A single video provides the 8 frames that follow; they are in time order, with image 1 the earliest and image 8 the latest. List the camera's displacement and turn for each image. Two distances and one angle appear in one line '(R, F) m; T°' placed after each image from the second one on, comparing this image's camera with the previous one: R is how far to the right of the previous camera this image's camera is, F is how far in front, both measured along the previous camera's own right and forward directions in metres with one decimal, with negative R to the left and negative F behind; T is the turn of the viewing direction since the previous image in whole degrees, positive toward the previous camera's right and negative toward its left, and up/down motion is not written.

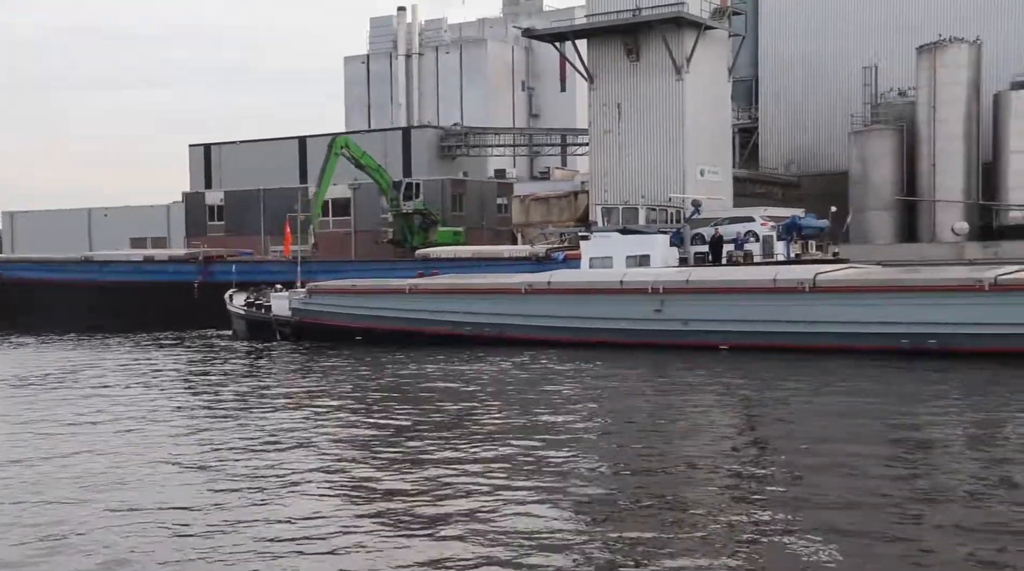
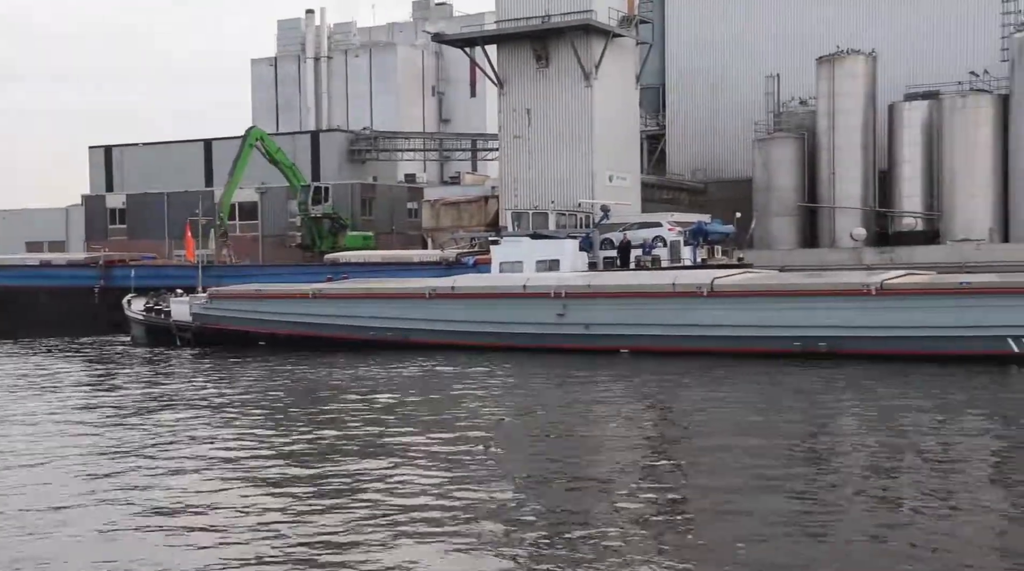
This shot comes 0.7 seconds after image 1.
(-0.5, -0.2) m; +4°
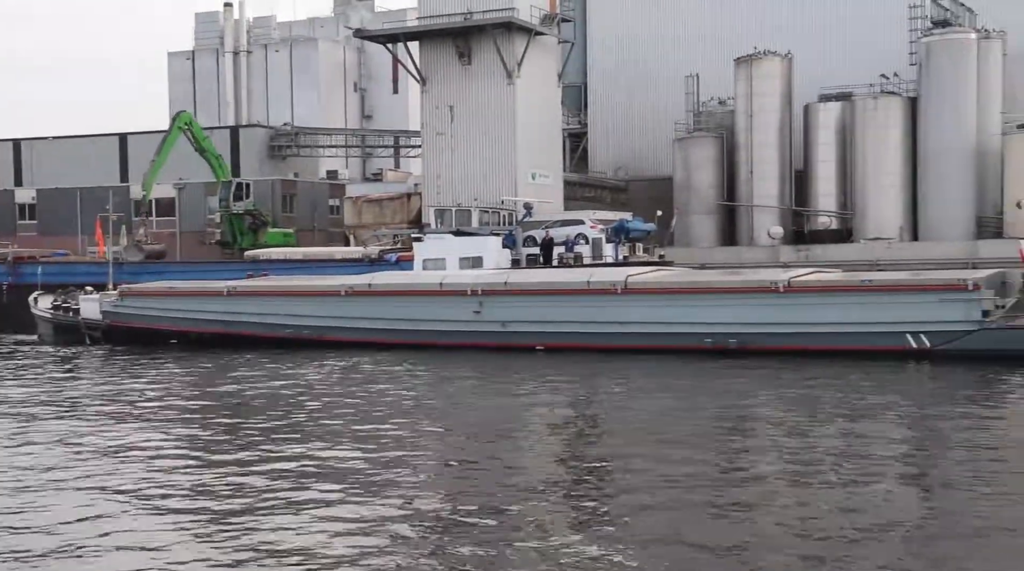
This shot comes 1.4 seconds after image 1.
(-0.6, 0.0) m; +4°
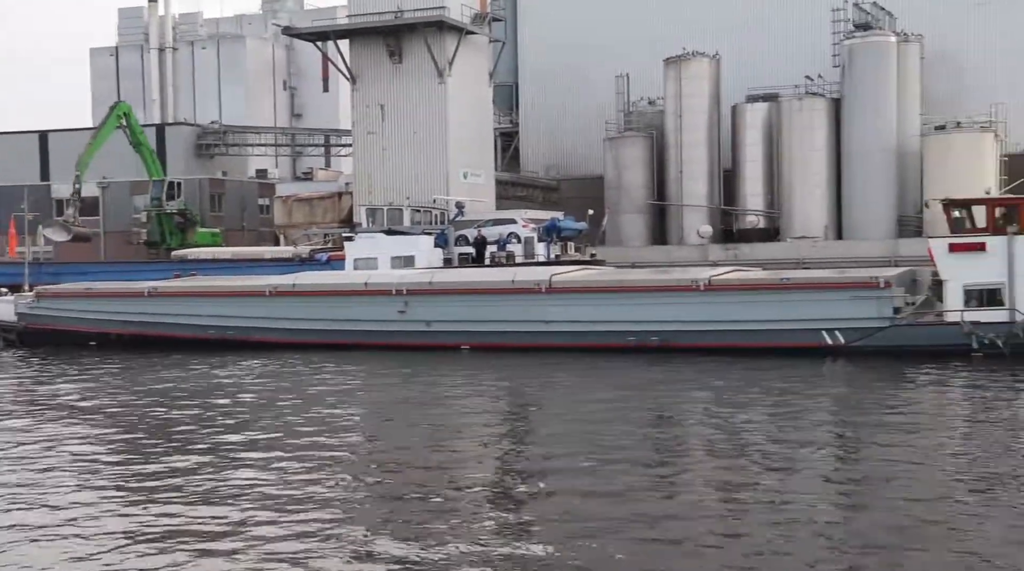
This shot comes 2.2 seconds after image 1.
(-0.5, +0.1) m; +3°
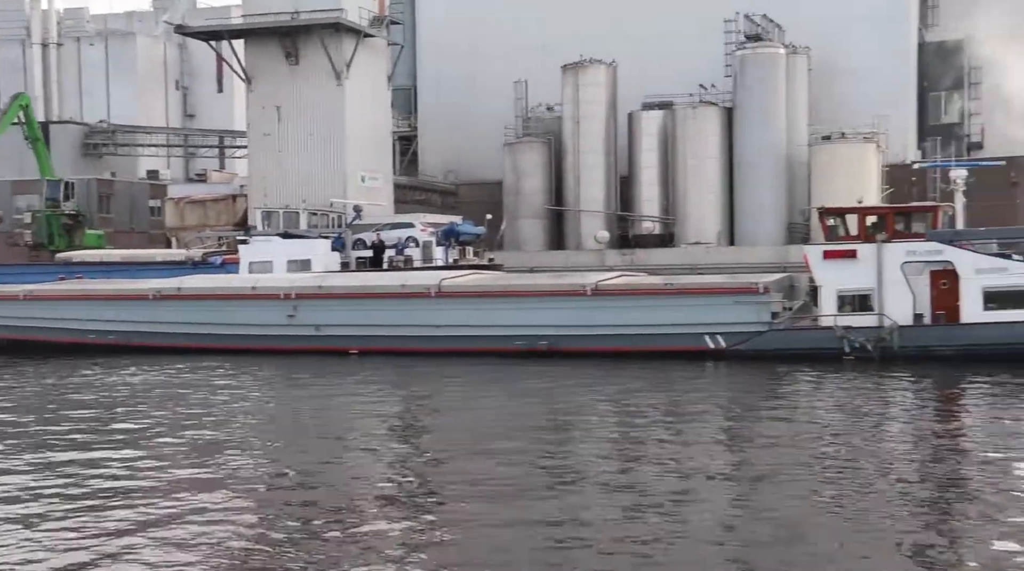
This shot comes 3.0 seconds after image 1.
(+0.1, -0.1) m; +4°
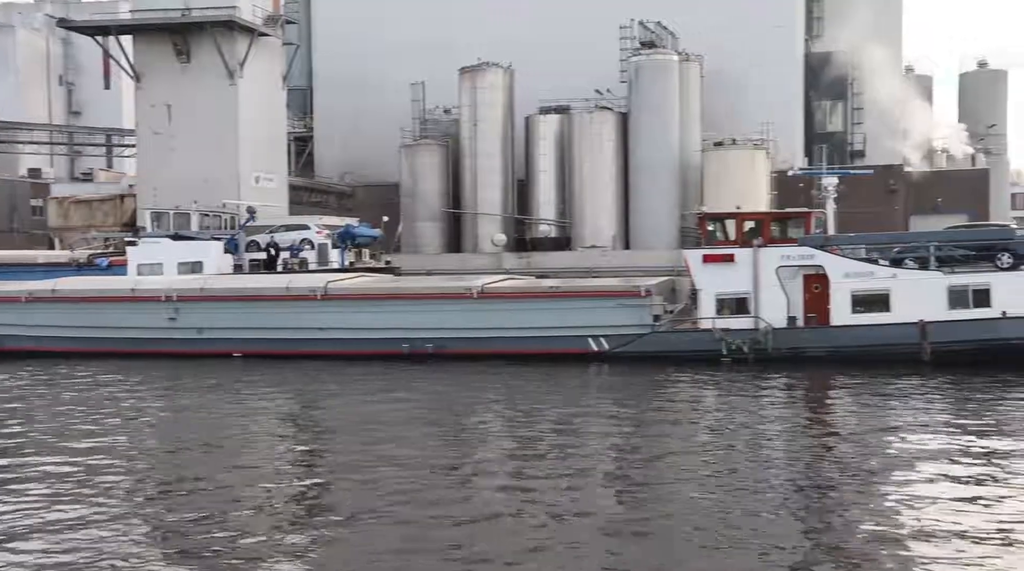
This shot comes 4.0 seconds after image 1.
(+0.1, -0.1) m; +4°
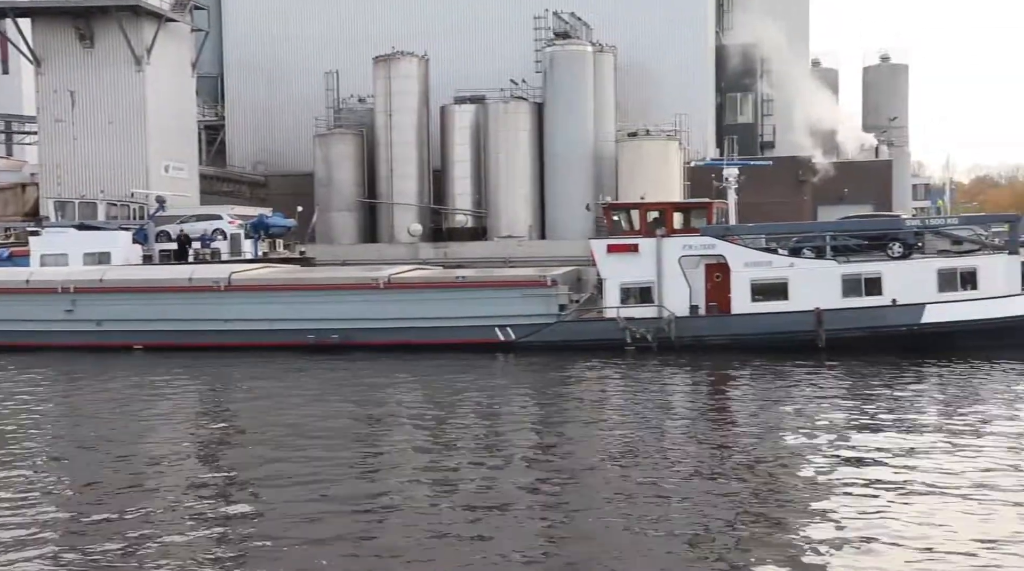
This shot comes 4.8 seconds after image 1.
(+0.1, 0.0) m; +3°
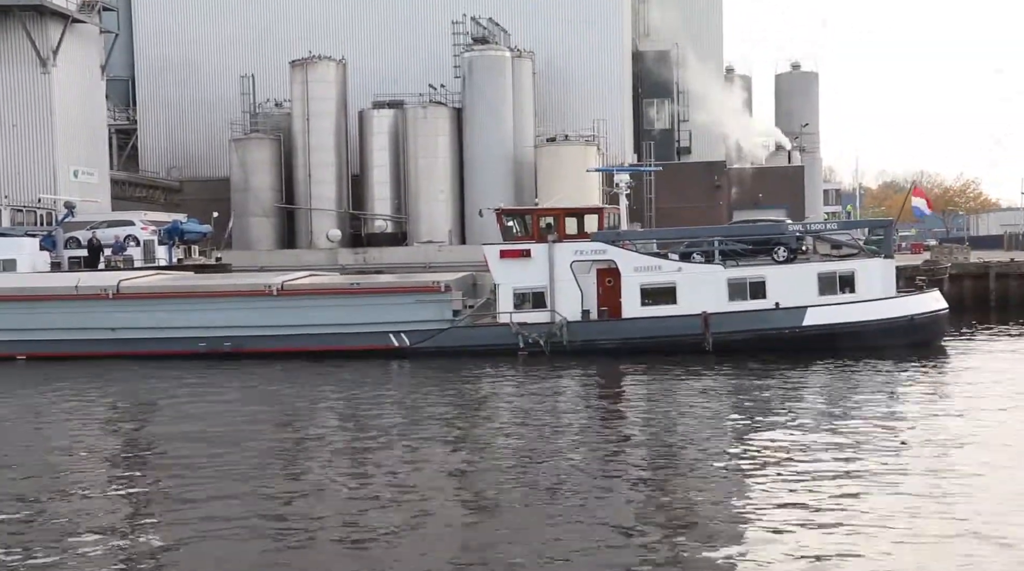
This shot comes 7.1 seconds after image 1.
(+0.3, +0.2) m; +3°
